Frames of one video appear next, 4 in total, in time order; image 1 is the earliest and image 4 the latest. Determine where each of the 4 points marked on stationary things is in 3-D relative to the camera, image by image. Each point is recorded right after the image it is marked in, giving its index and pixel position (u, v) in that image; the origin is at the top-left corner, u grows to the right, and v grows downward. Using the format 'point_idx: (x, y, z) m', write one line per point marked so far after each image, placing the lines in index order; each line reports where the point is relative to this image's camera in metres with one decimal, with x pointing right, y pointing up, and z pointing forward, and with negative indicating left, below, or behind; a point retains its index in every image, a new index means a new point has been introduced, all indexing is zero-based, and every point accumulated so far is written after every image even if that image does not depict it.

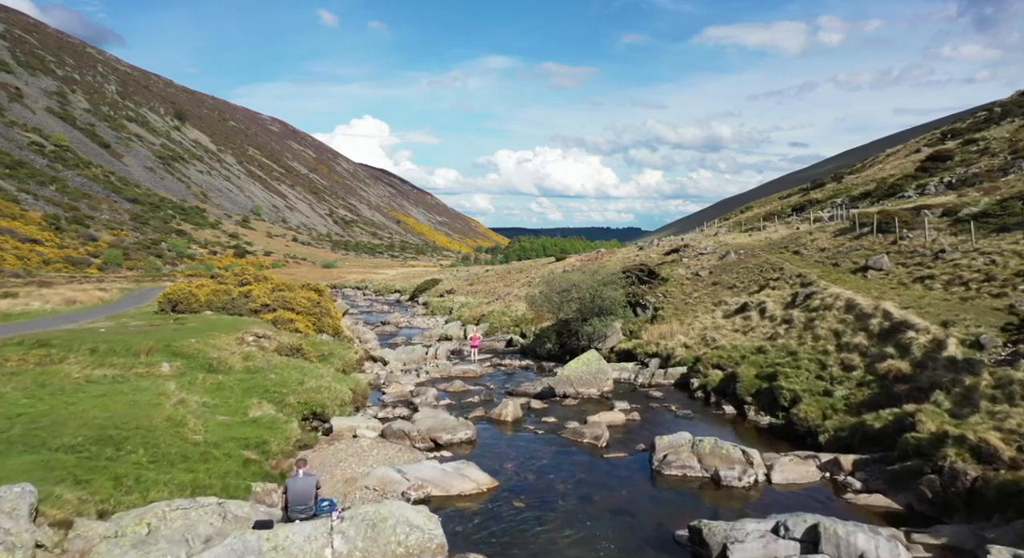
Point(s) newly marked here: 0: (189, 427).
0: (-9.3, -4.3, +19.4) m
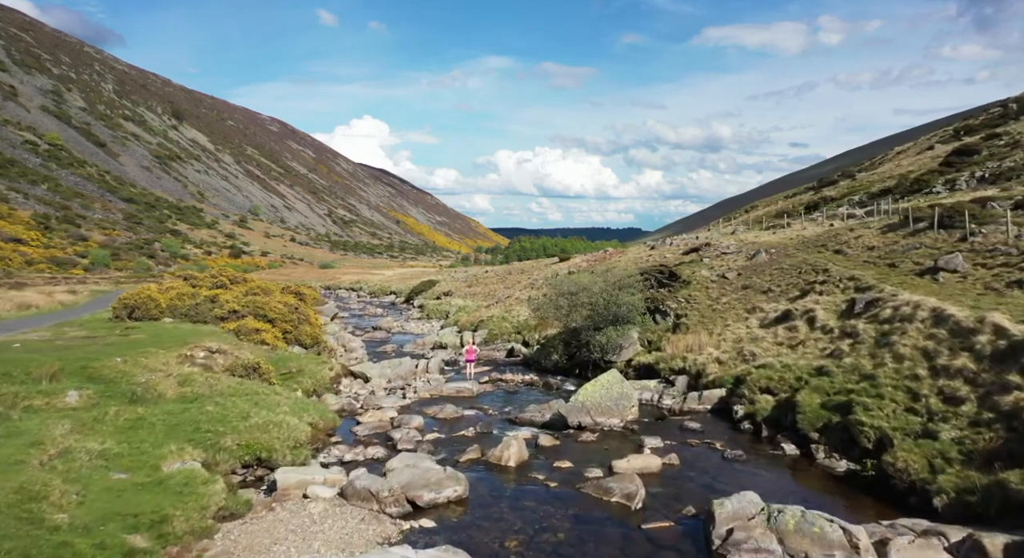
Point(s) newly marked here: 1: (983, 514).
0: (-9.2, -4.4, +13.5) m
1: (+10.9, -5.5, +15.6) m
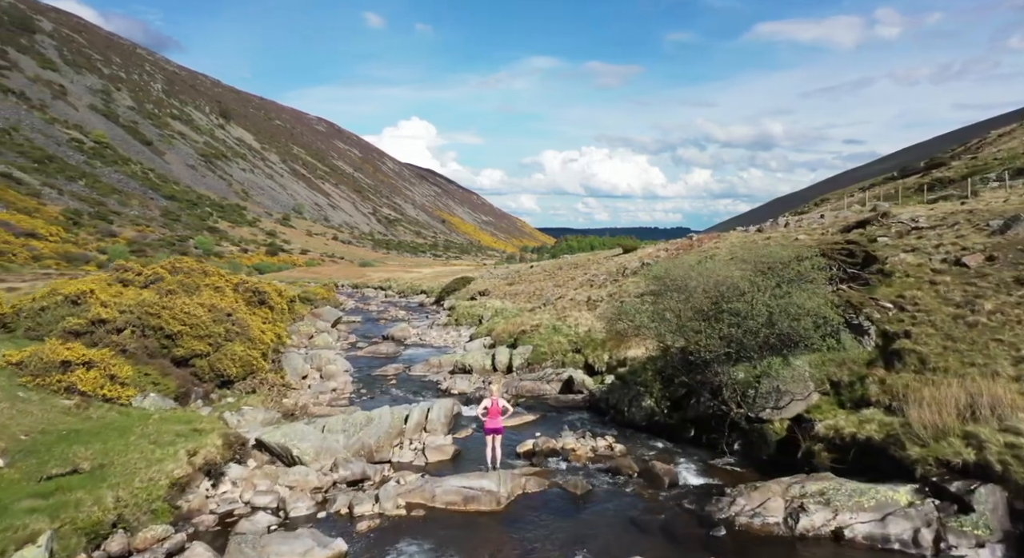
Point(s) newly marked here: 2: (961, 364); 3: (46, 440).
0: (-9.0, -4.0, -4.9) m
1: (+11.3, -5.0, -4.2) m
2: (+12.9, -2.3, +19.4) m
3: (-10.1, -3.4, +15.1) m
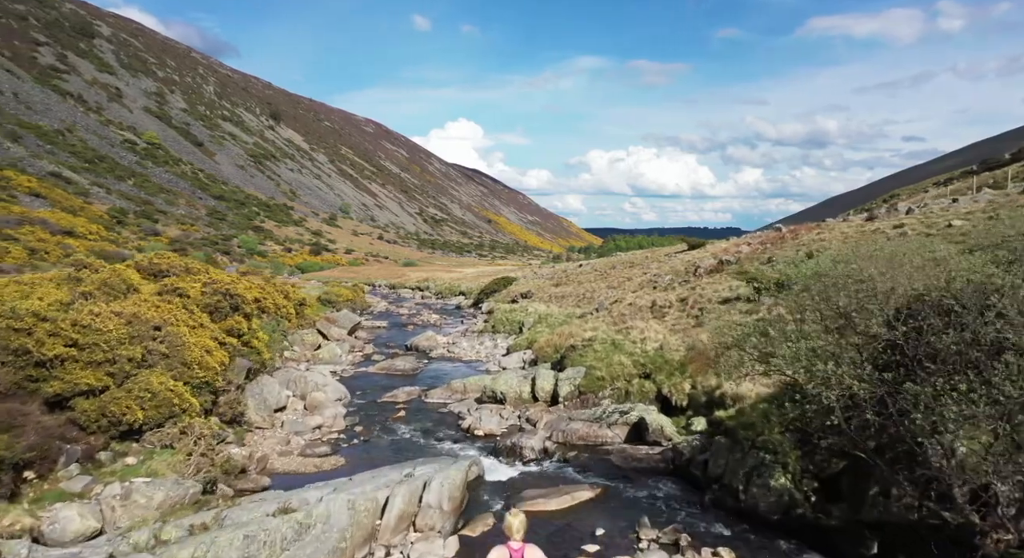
0: (-10.0, -3.9, -14.2) m
1: (+10.3, -5.1, -14.9) m
2: (+13.5, -2.4, +8.5) m
3: (-9.7, -3.4, +5.8) m
